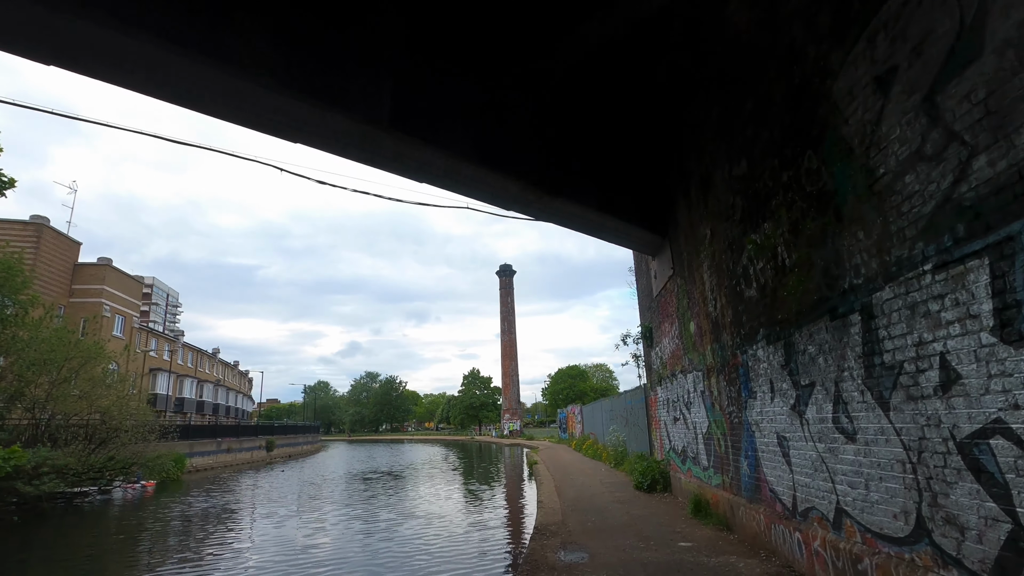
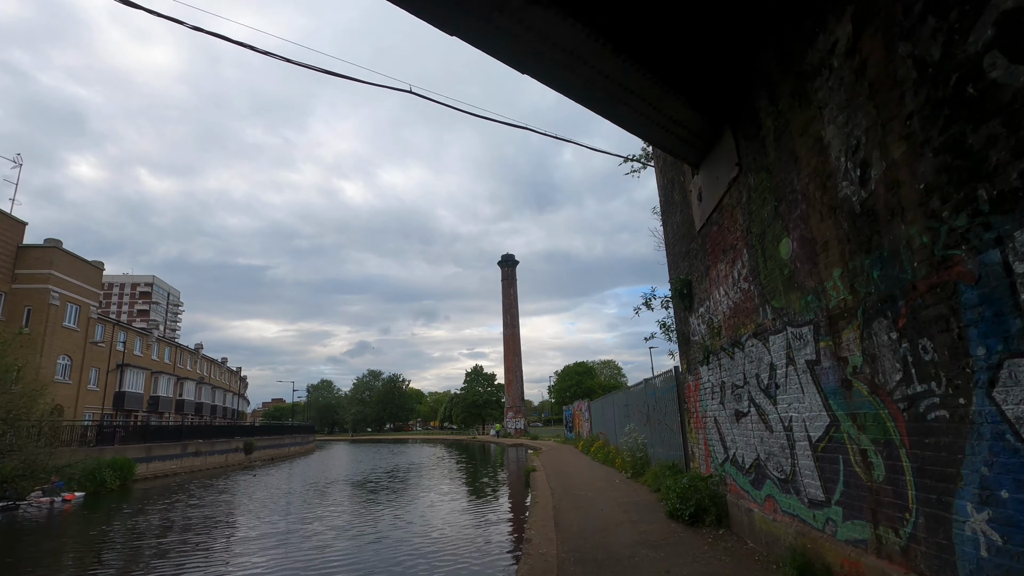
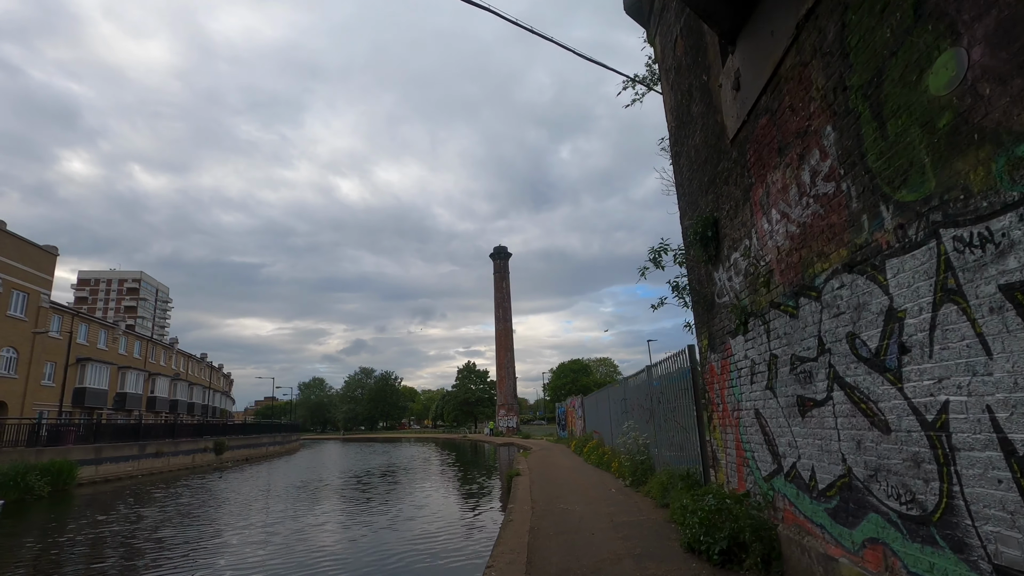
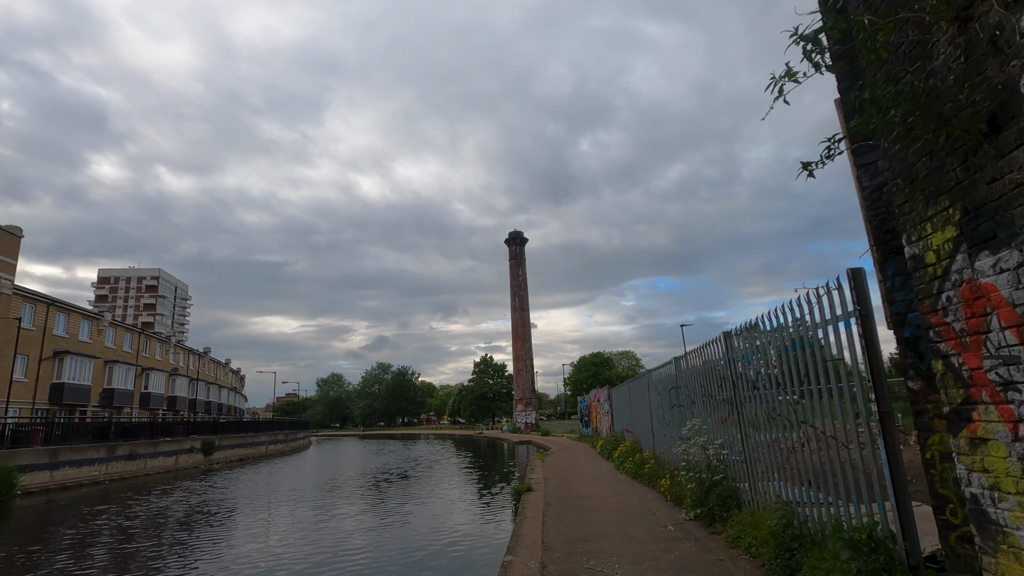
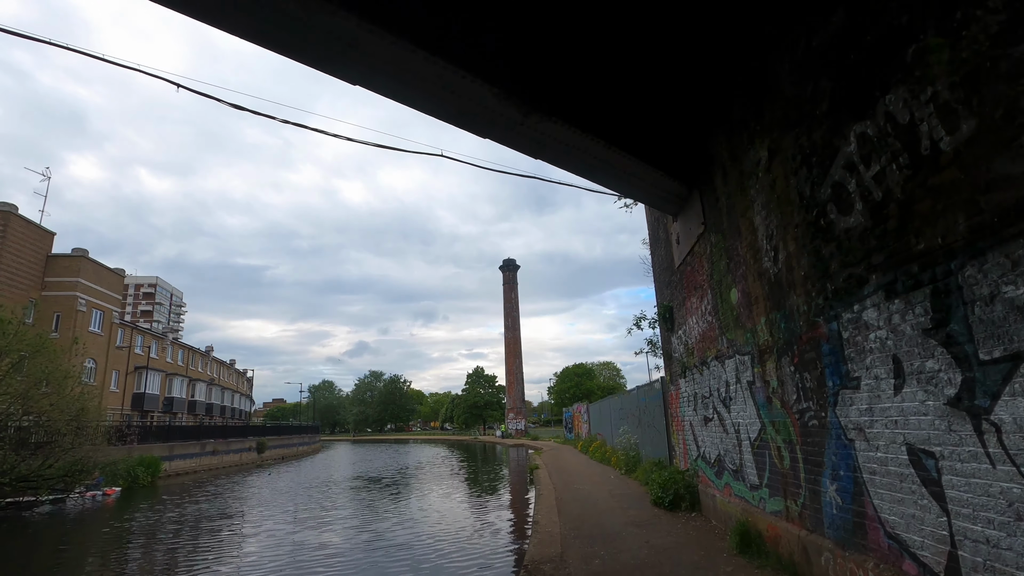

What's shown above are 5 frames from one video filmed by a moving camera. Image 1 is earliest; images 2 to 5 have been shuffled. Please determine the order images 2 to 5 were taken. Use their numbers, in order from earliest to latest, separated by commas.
5, 2, 3, 4
